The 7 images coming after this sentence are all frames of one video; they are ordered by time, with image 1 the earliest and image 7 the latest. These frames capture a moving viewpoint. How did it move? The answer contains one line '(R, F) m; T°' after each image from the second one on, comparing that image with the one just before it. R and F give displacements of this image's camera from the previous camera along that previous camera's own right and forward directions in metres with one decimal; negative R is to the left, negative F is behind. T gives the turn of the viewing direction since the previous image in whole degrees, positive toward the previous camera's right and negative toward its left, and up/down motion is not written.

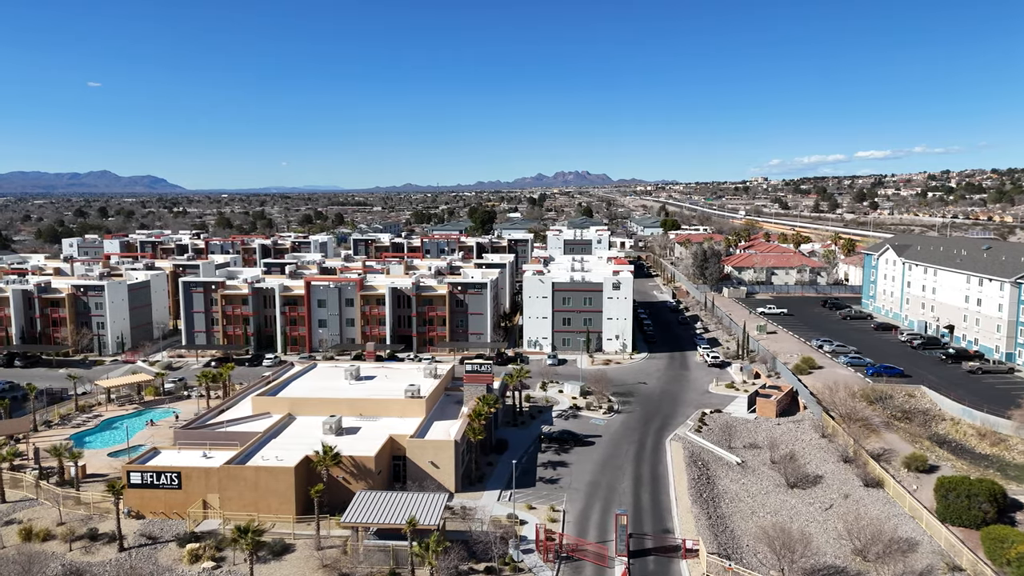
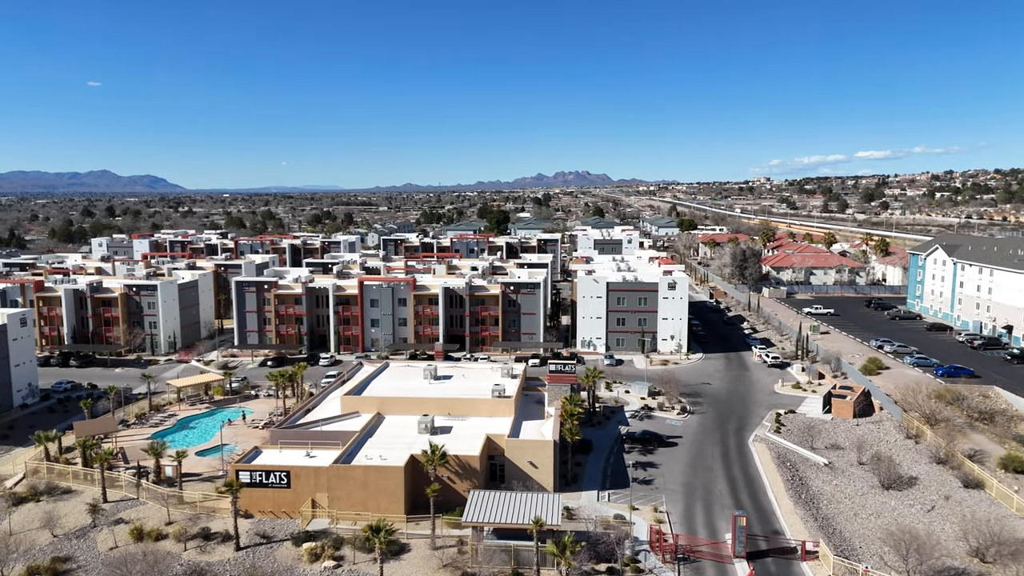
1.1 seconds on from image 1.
(-6.9, +0.1) m; 0°
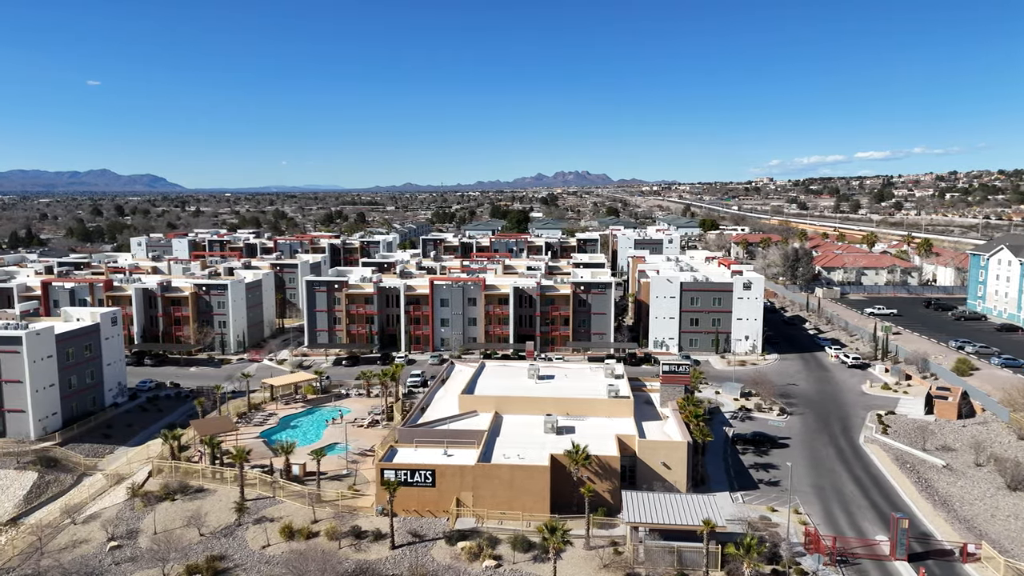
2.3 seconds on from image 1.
(-9.2, +0.1) m; 0°
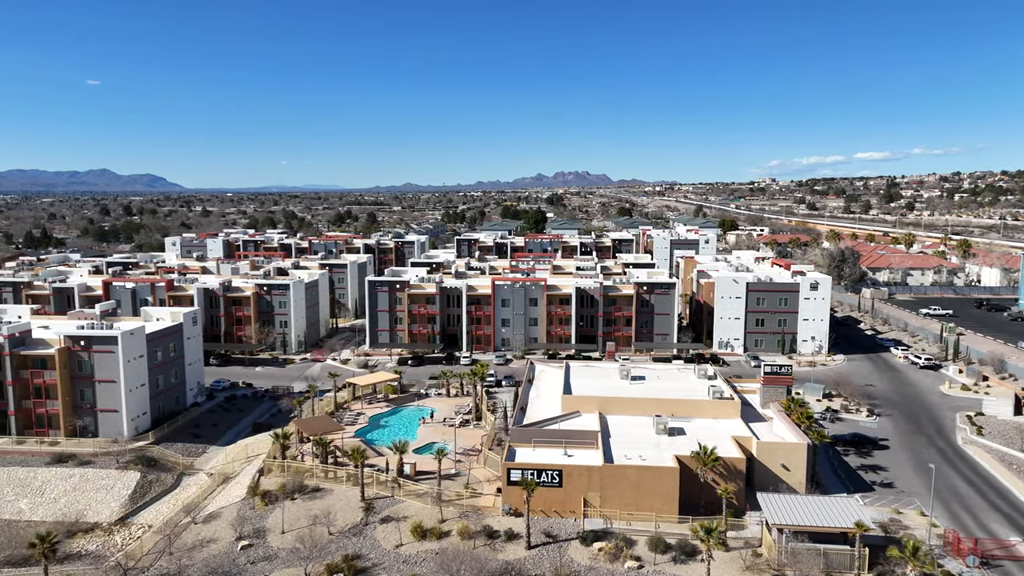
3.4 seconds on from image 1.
(-8.1, 0.0) m; 0°
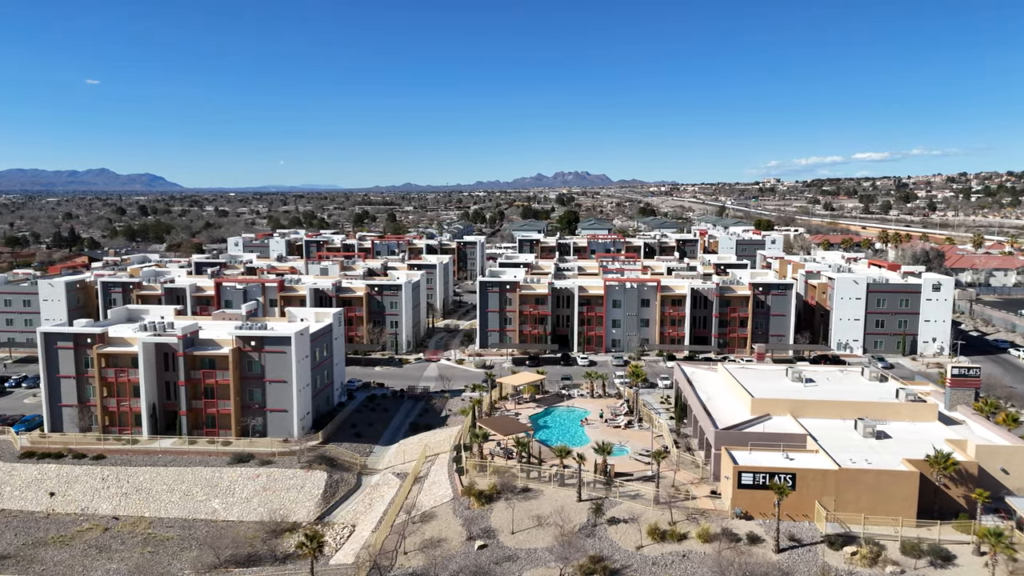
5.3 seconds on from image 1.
(-14.8, 0.0) m; 0°
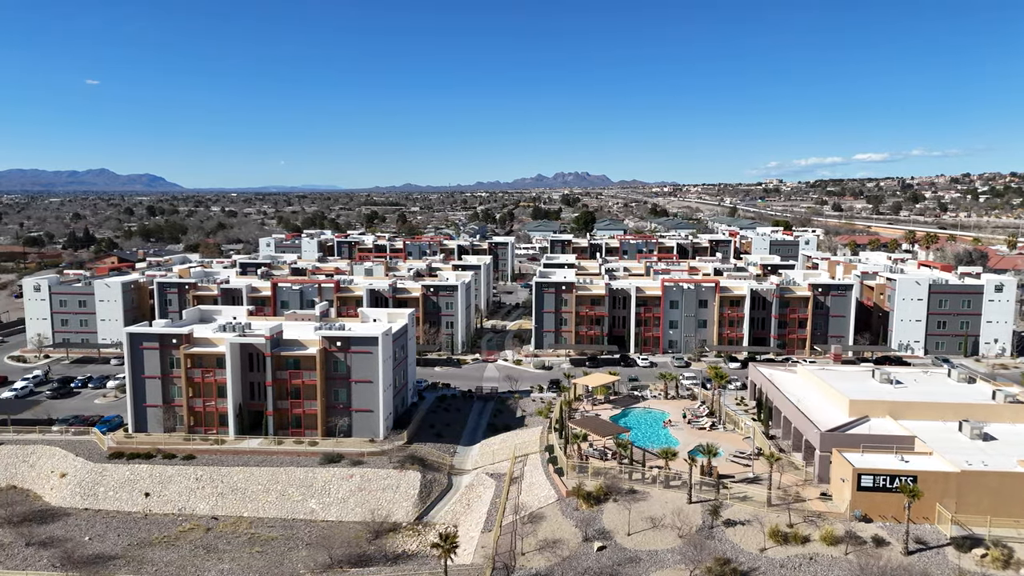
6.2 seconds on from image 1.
(-7.5, 0.0) m; 0°
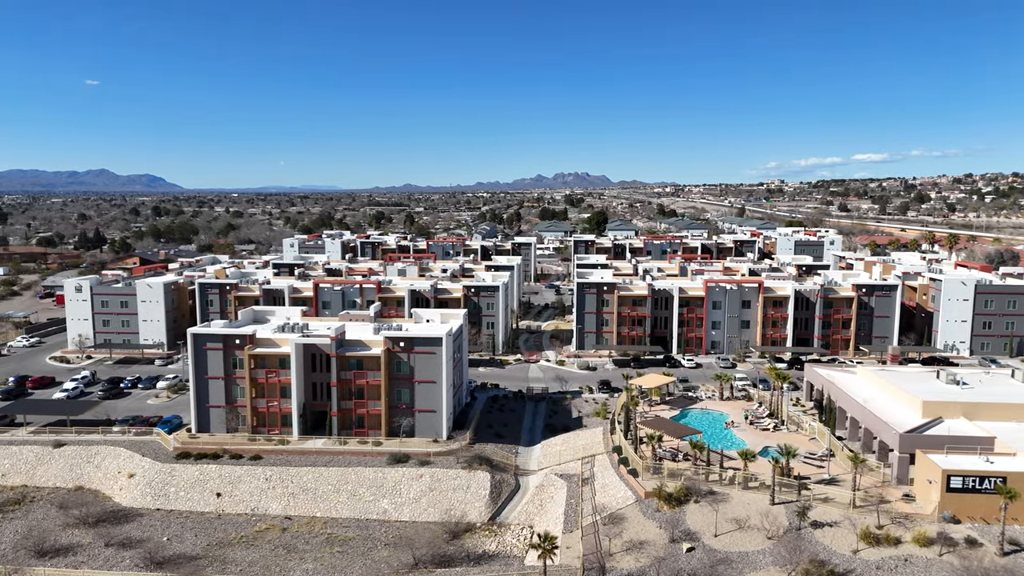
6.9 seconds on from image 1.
(-5.6, 0.0) m; 0°
